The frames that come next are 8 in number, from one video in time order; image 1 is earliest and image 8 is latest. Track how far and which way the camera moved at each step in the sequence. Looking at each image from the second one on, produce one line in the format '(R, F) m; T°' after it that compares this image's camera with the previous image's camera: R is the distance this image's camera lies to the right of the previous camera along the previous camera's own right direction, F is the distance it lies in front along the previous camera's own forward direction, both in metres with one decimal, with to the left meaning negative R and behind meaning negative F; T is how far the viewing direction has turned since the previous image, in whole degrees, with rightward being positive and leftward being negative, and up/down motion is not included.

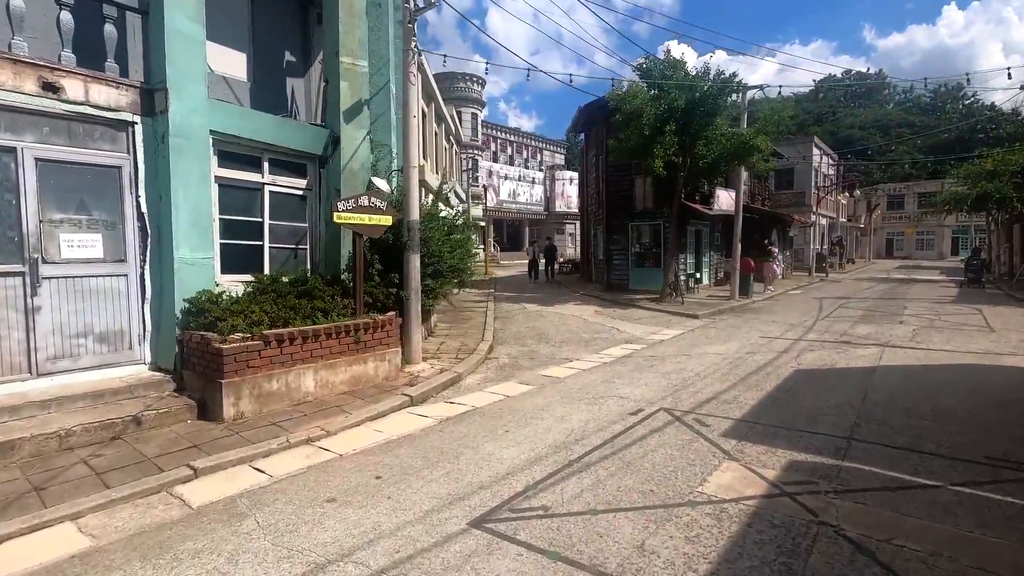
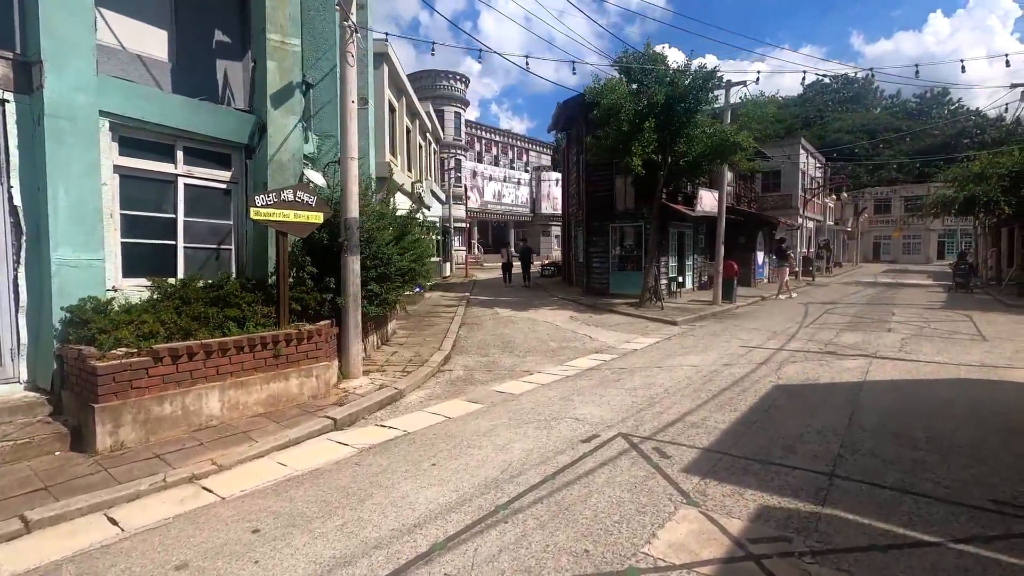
(+0.6, +0.8) m; +1°
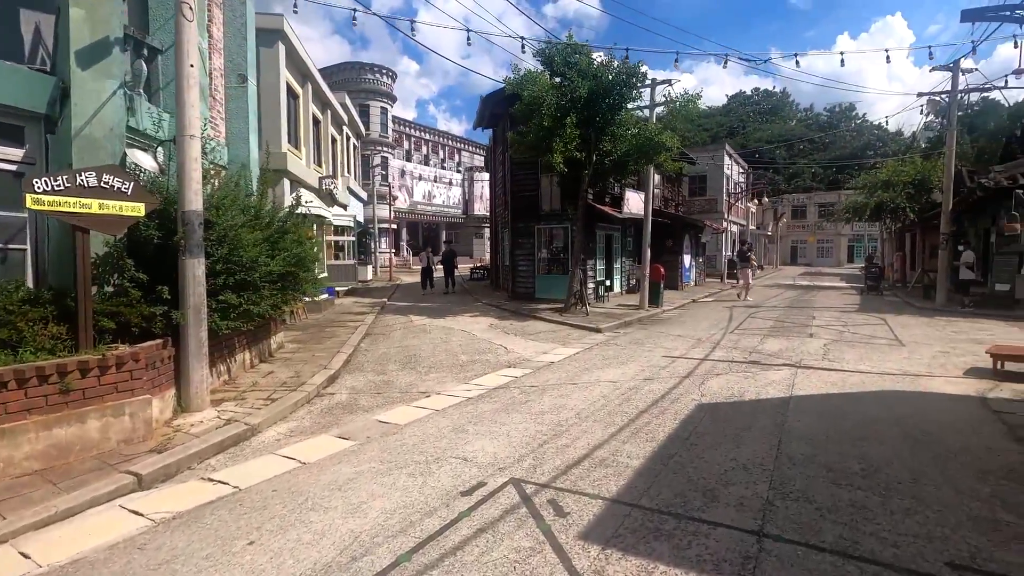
(+0.6, +1.1) m; +7°
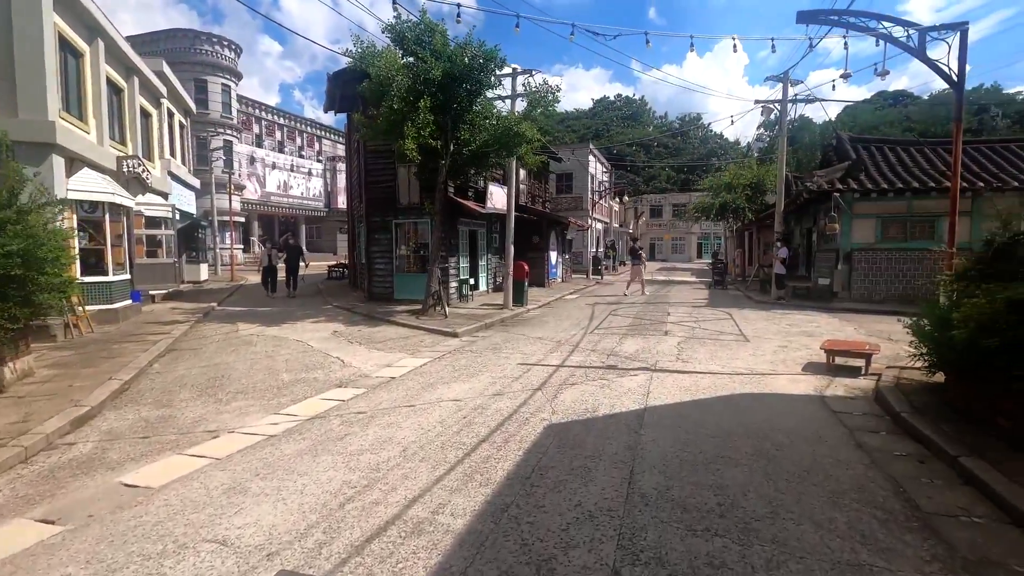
(+0.7, +1.1) m; +13°
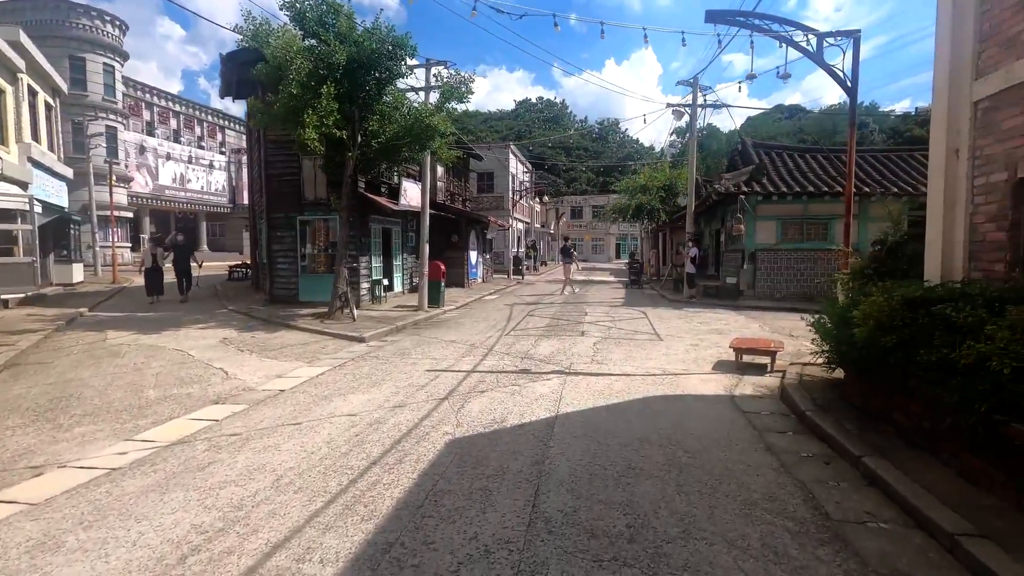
(+0.3, +0.5) m; +8°
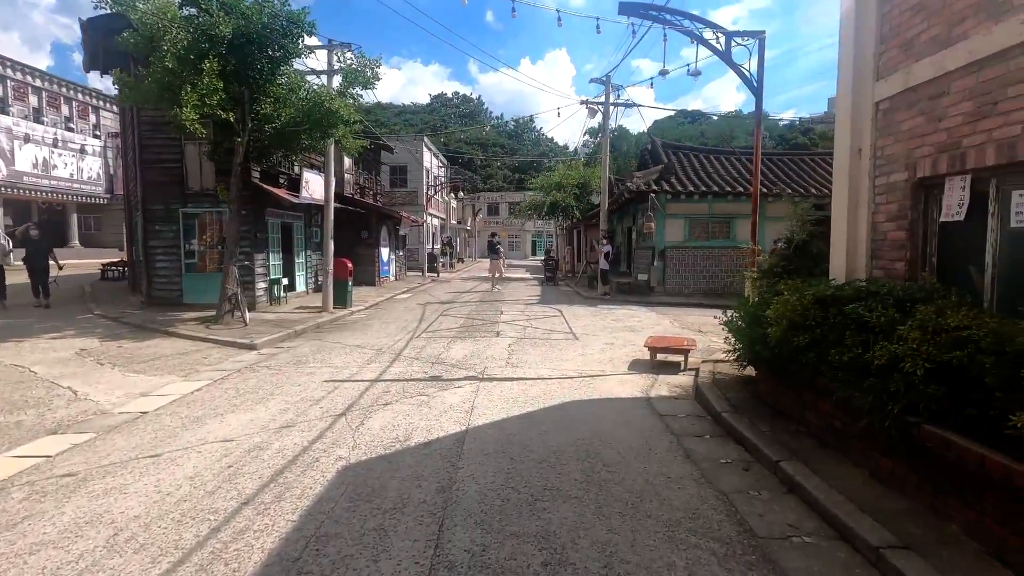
(+0.1, +0.5) m; +9°
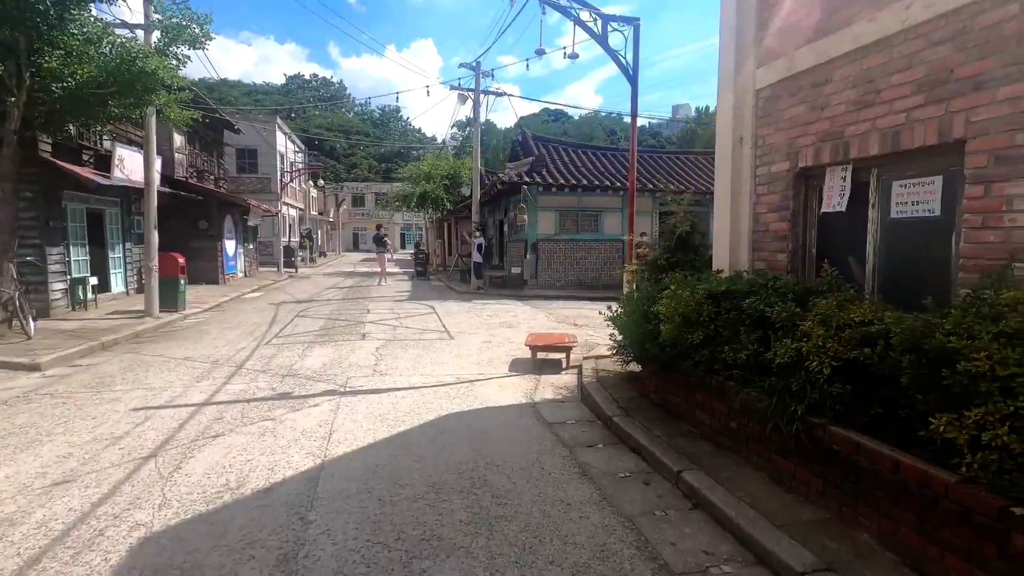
(0.0, +0.8) m; +14°
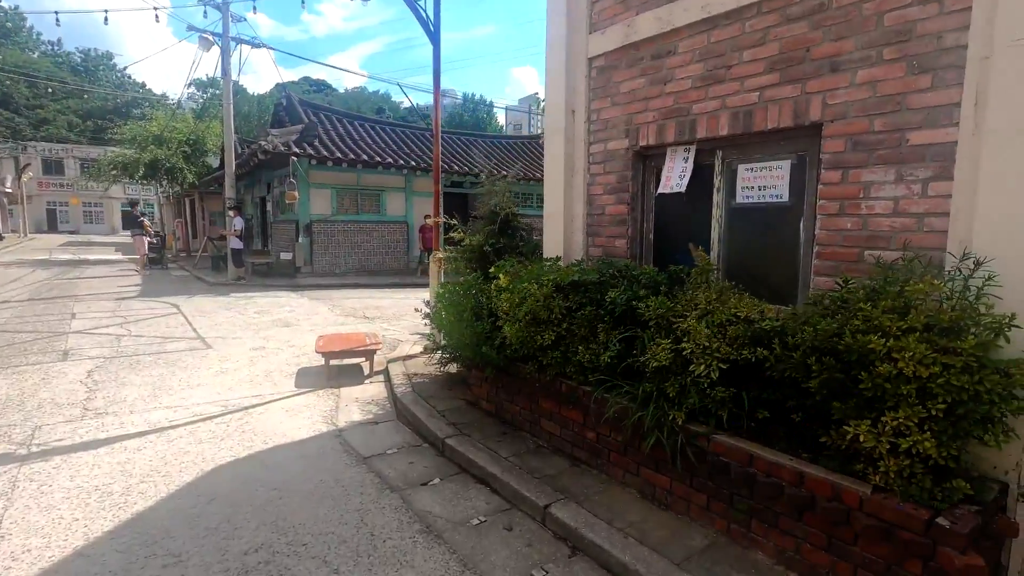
(-0.2, +1.1) m; +24°
